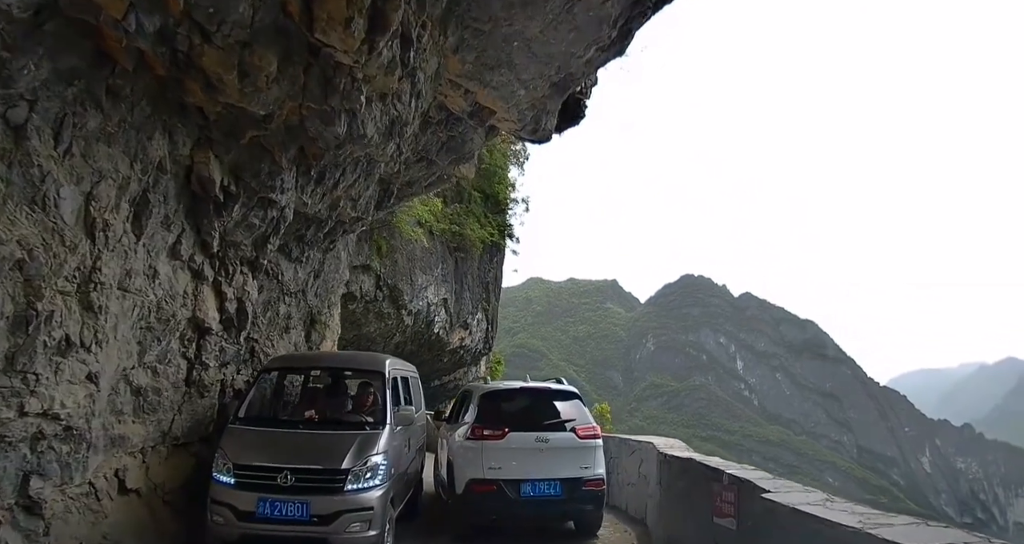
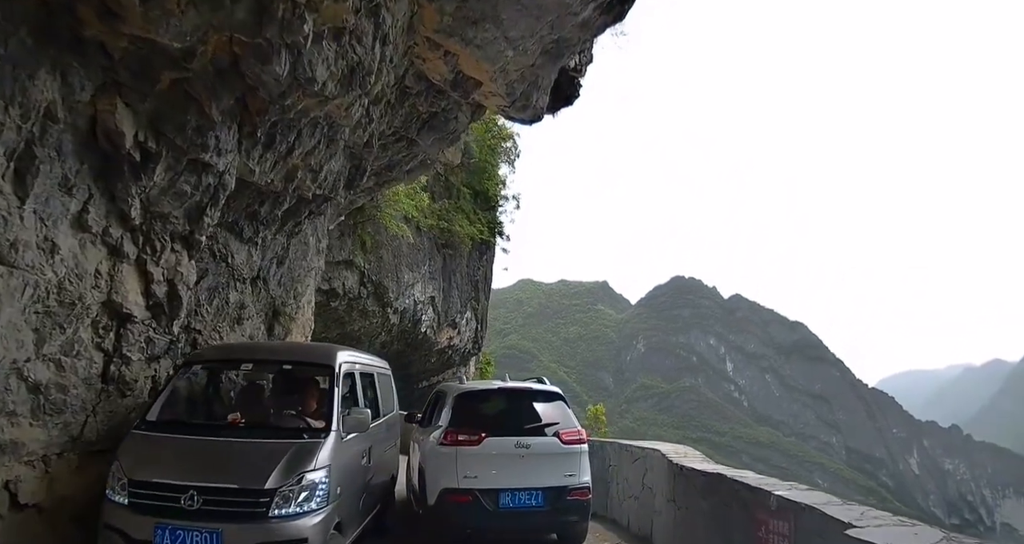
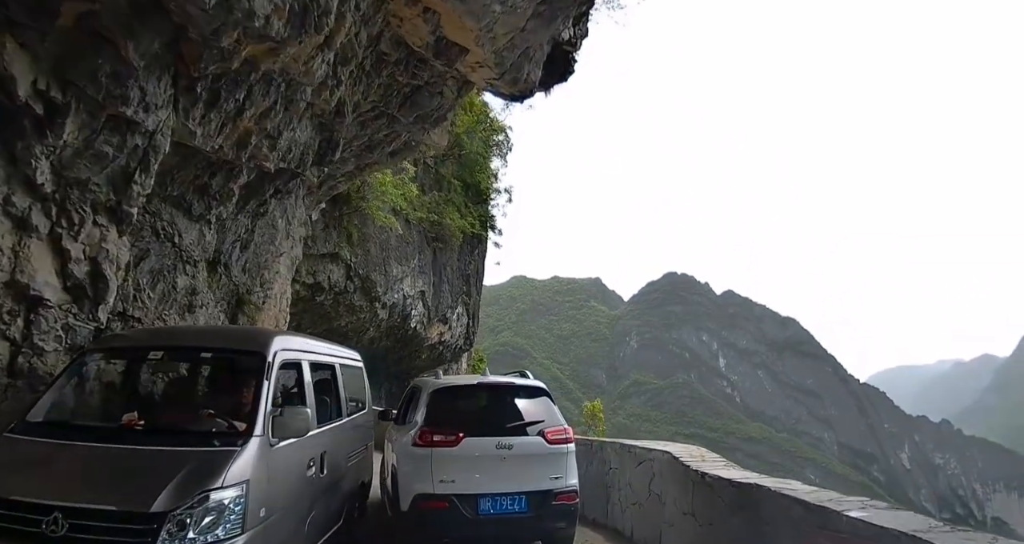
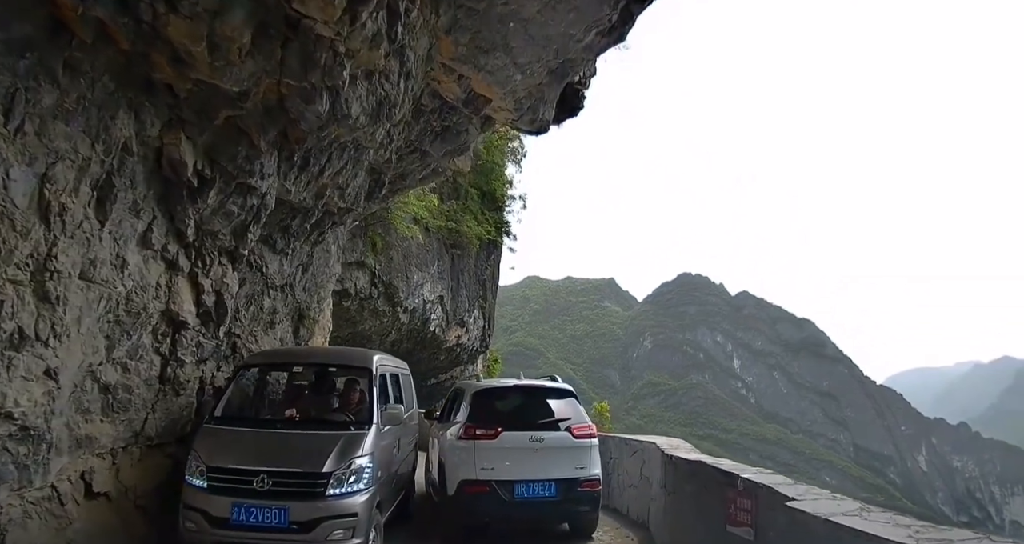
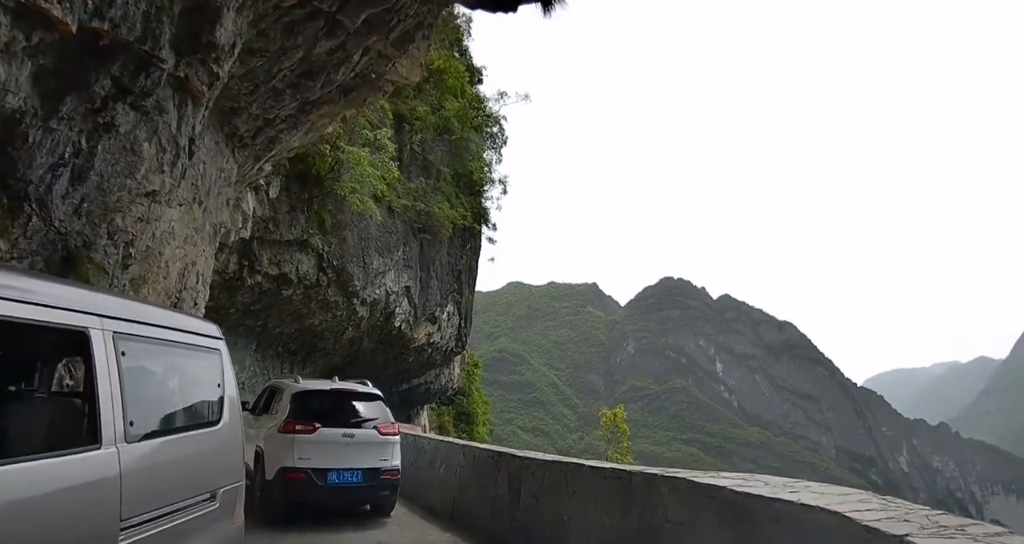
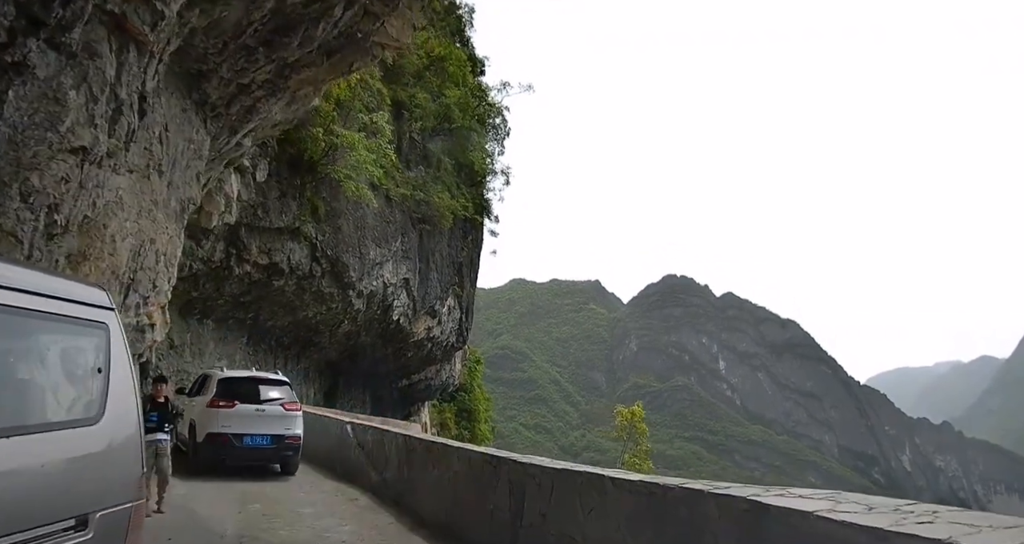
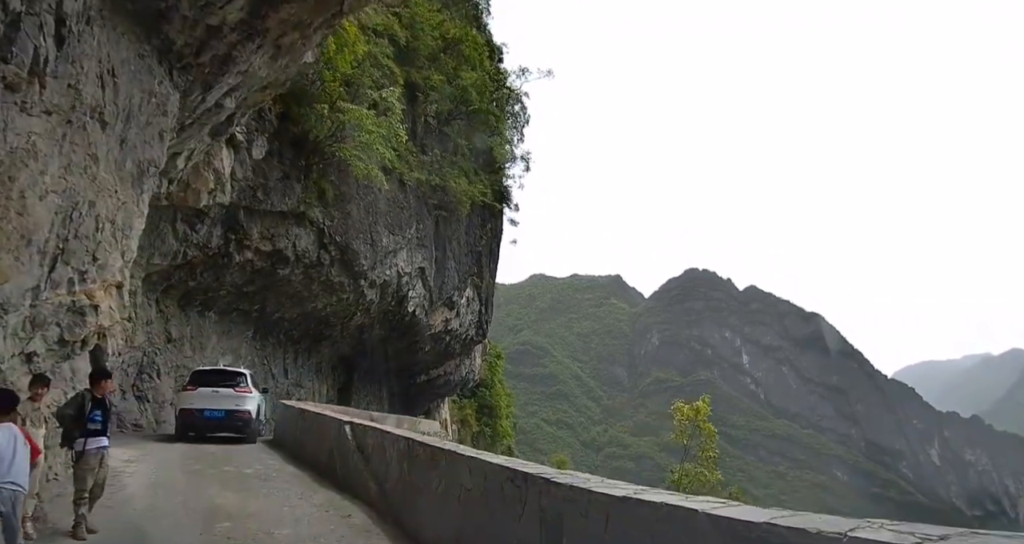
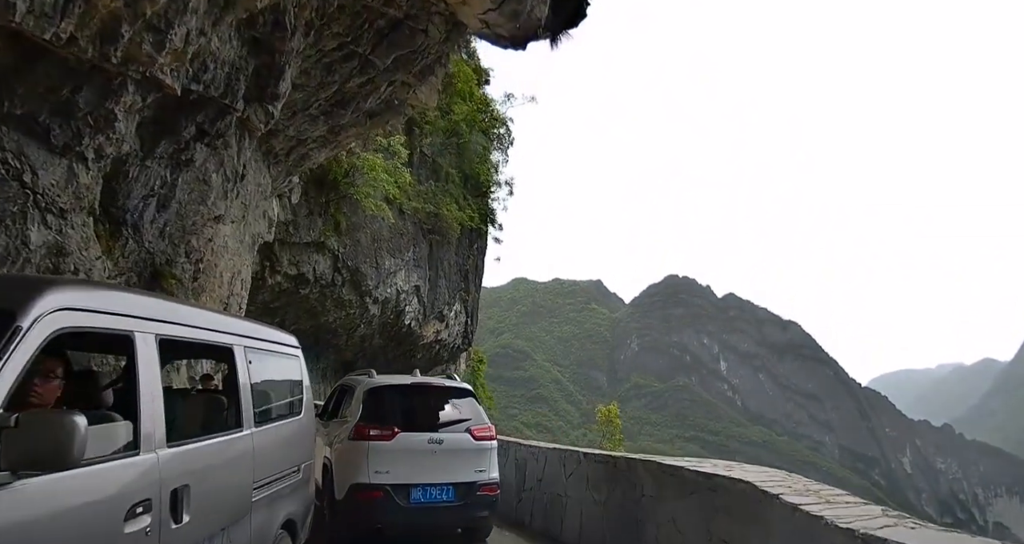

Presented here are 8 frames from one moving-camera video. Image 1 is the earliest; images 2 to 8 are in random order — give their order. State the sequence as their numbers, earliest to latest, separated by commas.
4, 2, 3, 8, 5, 6, 7
